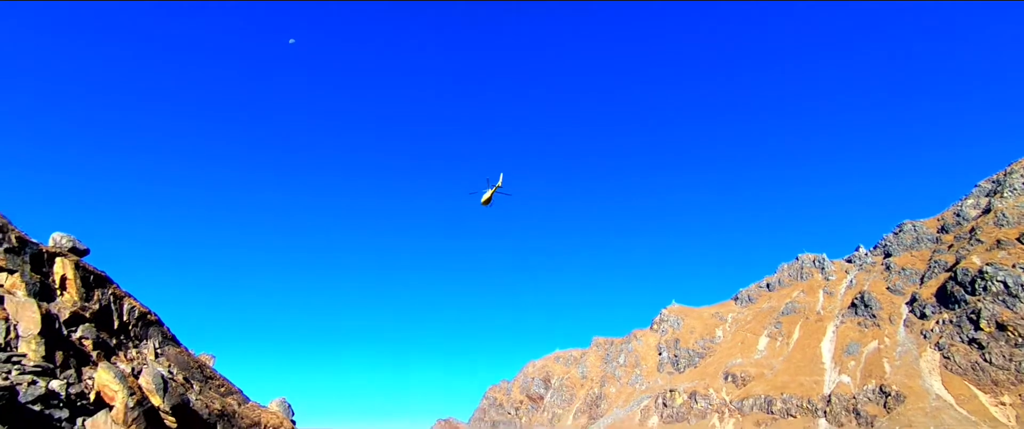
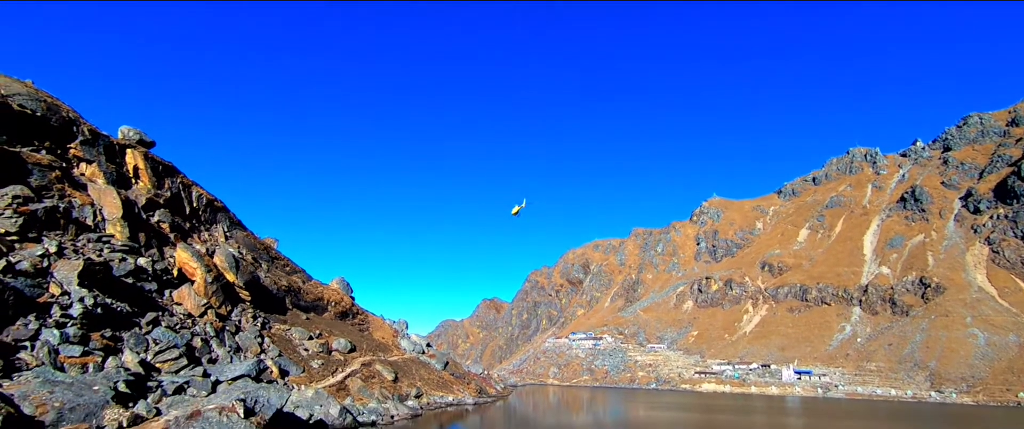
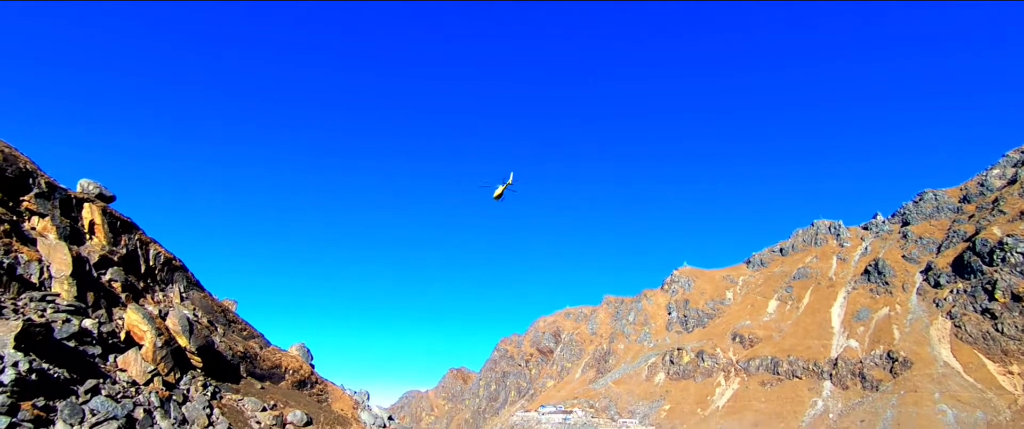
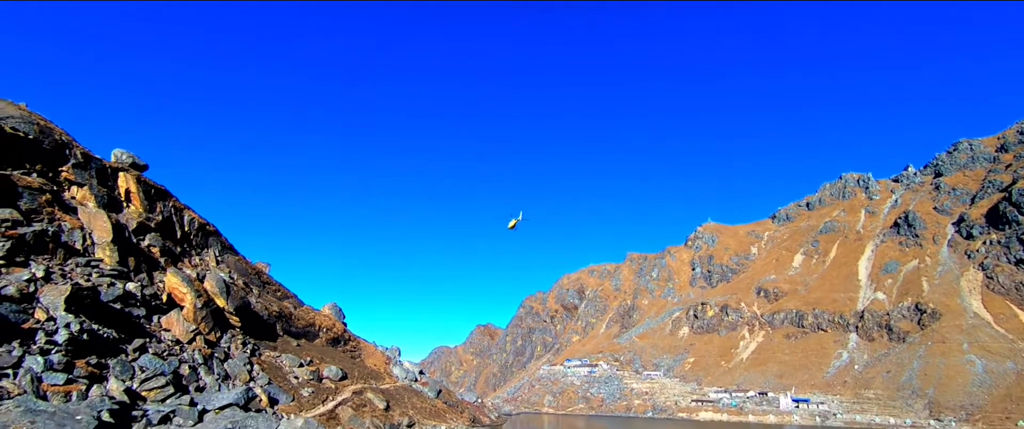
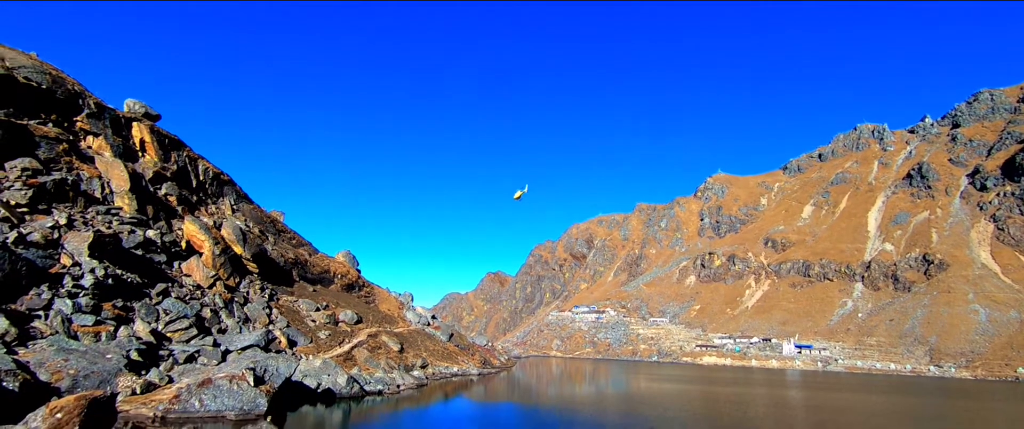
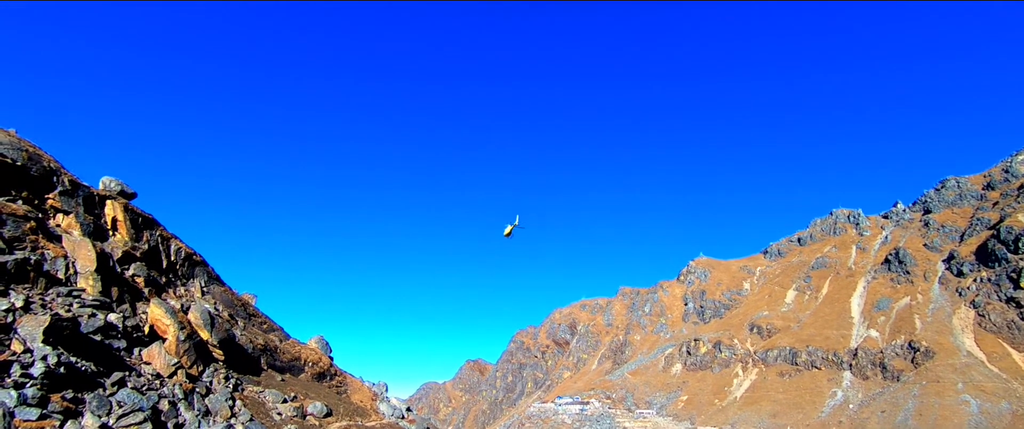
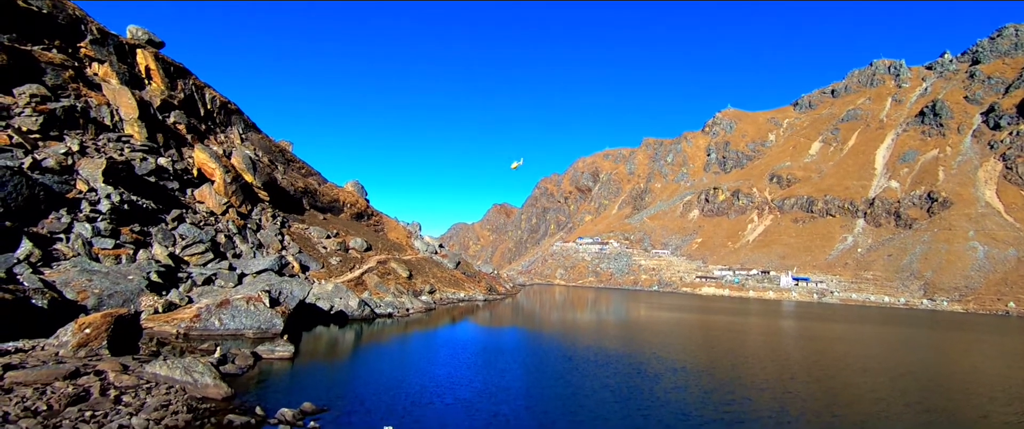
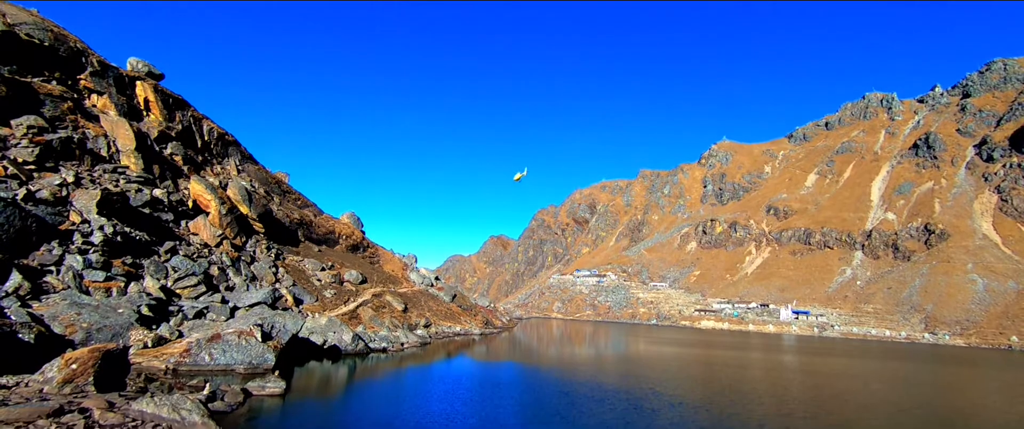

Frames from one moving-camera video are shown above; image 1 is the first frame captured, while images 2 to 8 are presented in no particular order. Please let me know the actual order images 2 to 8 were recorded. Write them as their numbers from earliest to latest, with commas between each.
3, 6, 4, 2, 5, 8, 7
